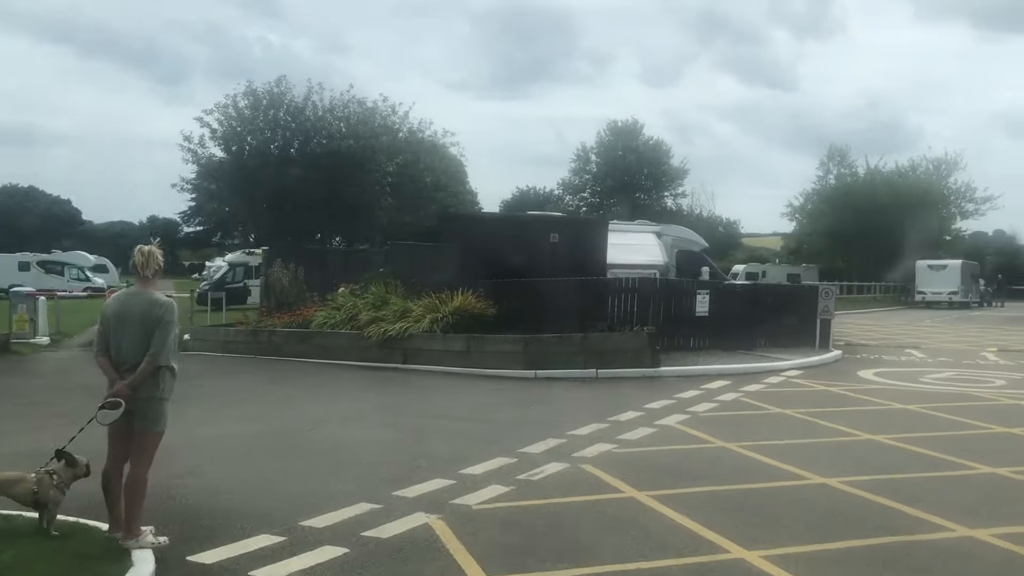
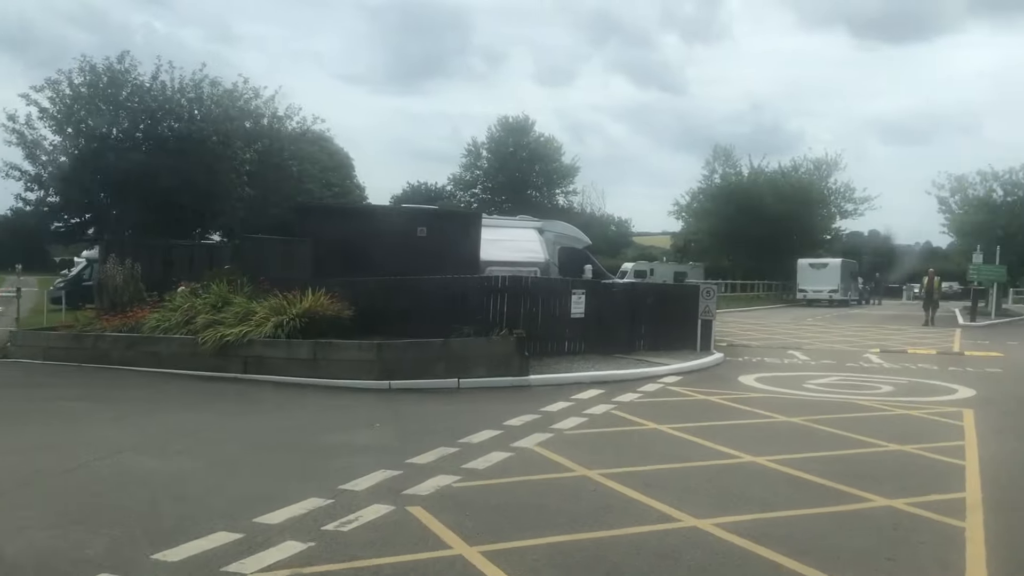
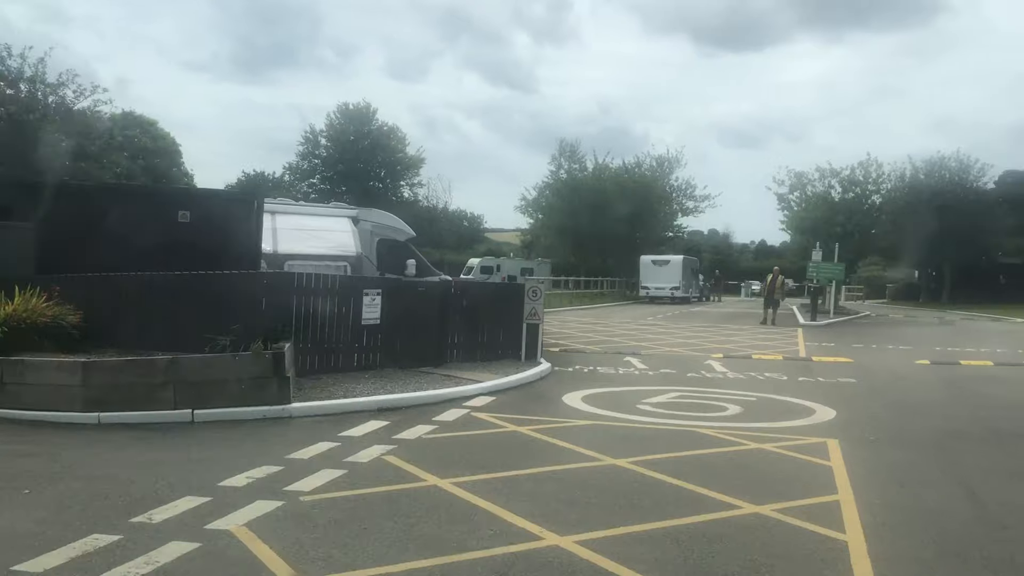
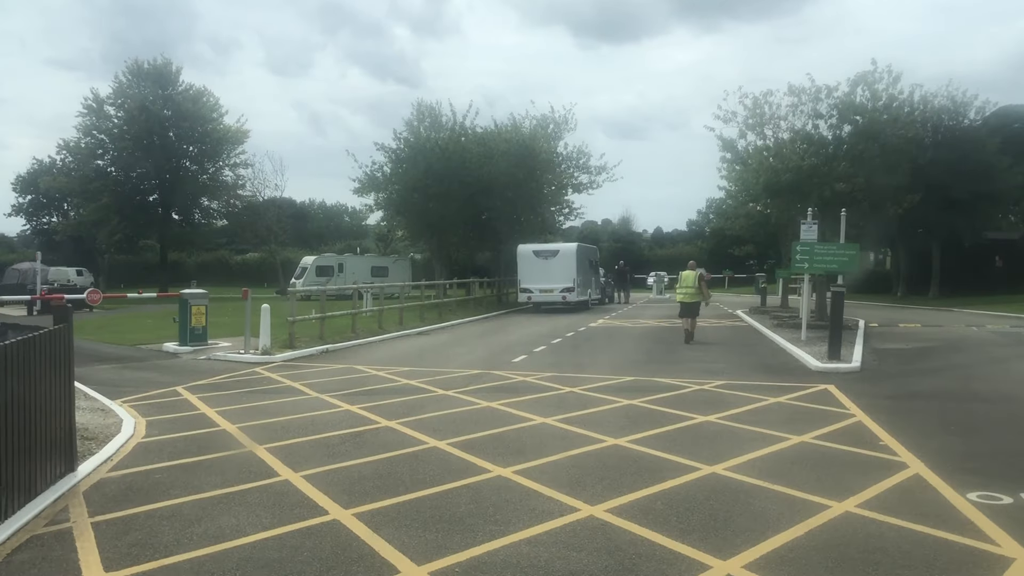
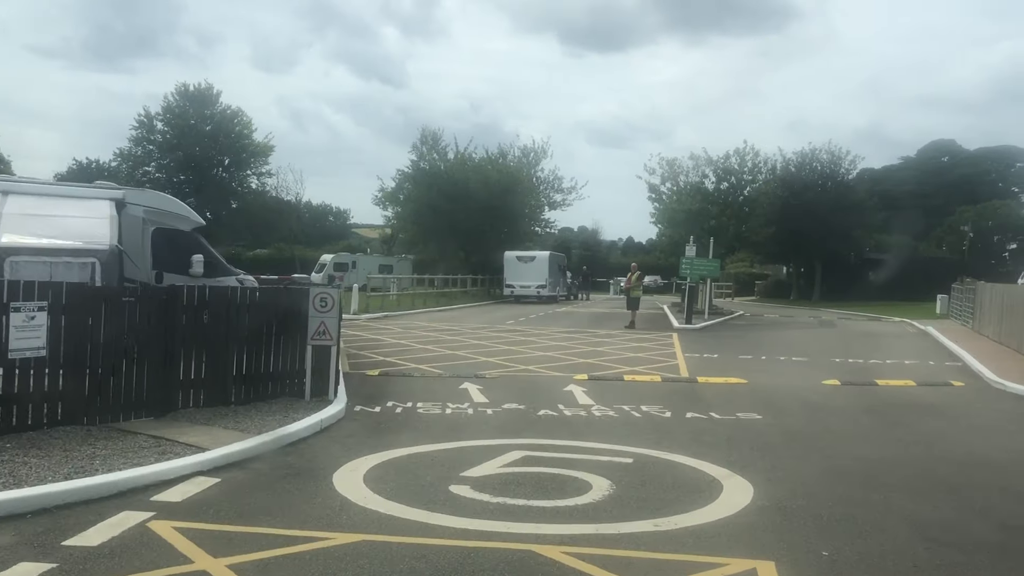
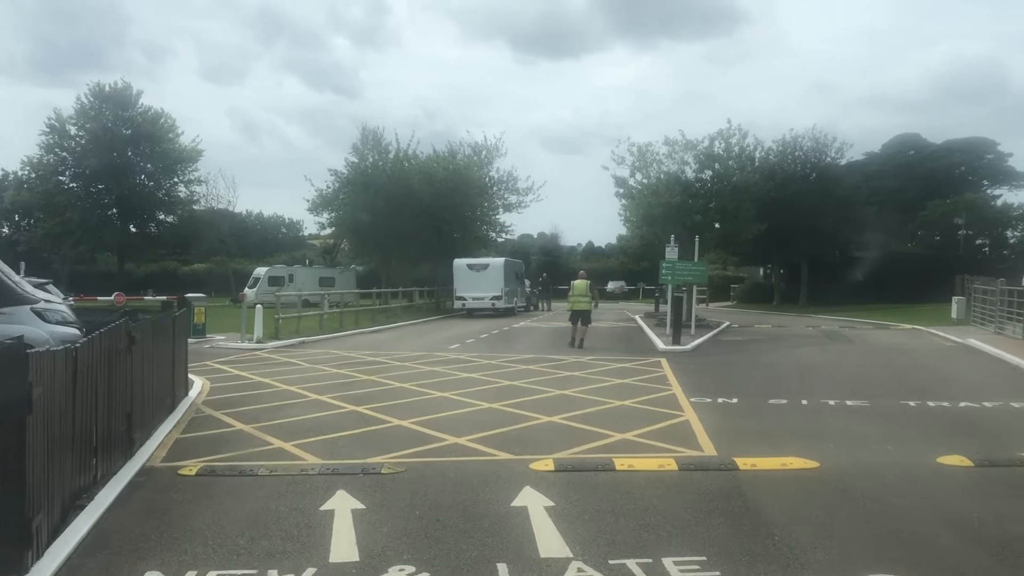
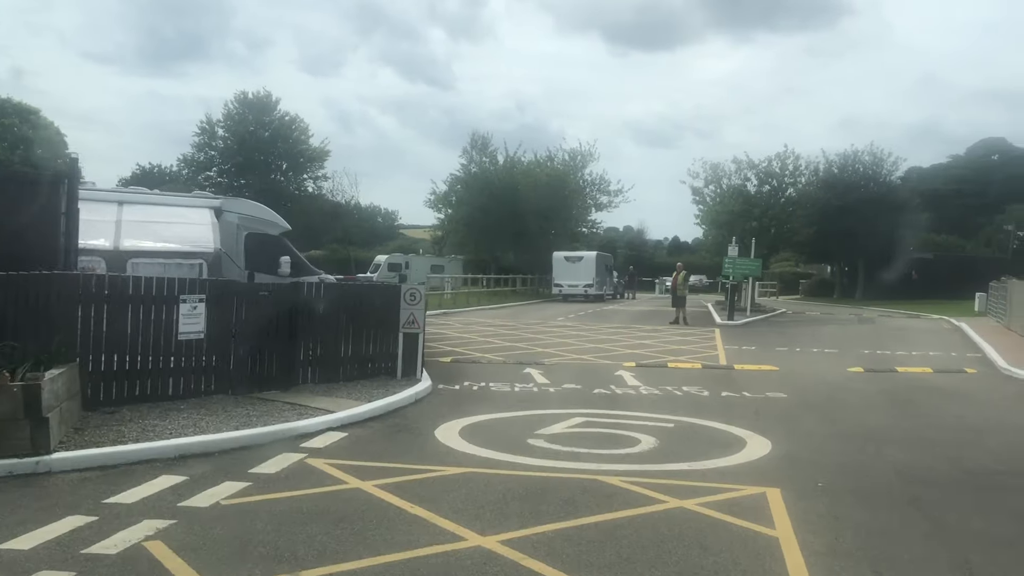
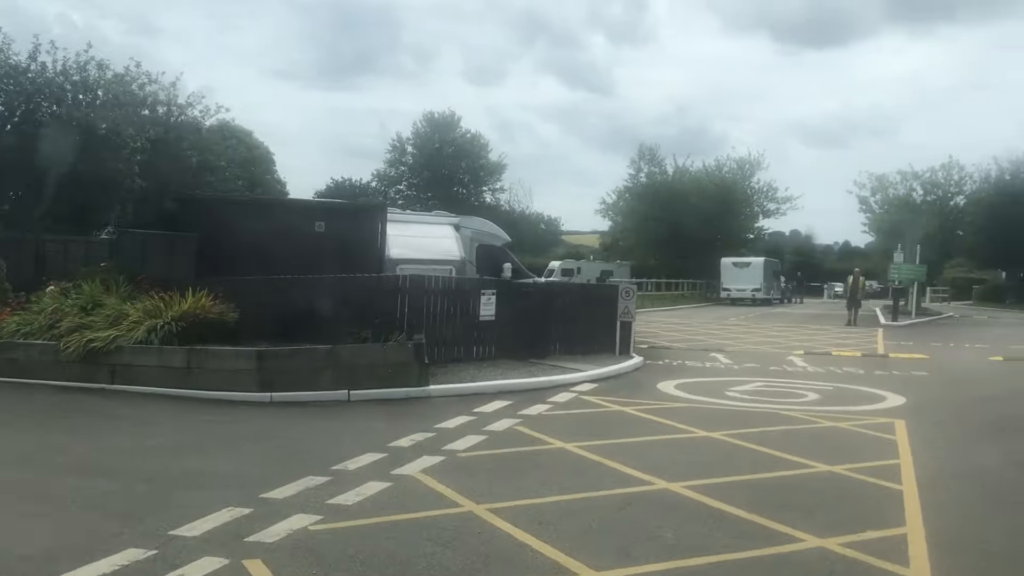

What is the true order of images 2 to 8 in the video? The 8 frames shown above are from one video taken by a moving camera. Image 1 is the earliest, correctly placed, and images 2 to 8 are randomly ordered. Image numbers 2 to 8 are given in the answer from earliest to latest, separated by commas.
2, 8, 3, 7, 5, 6, 4
